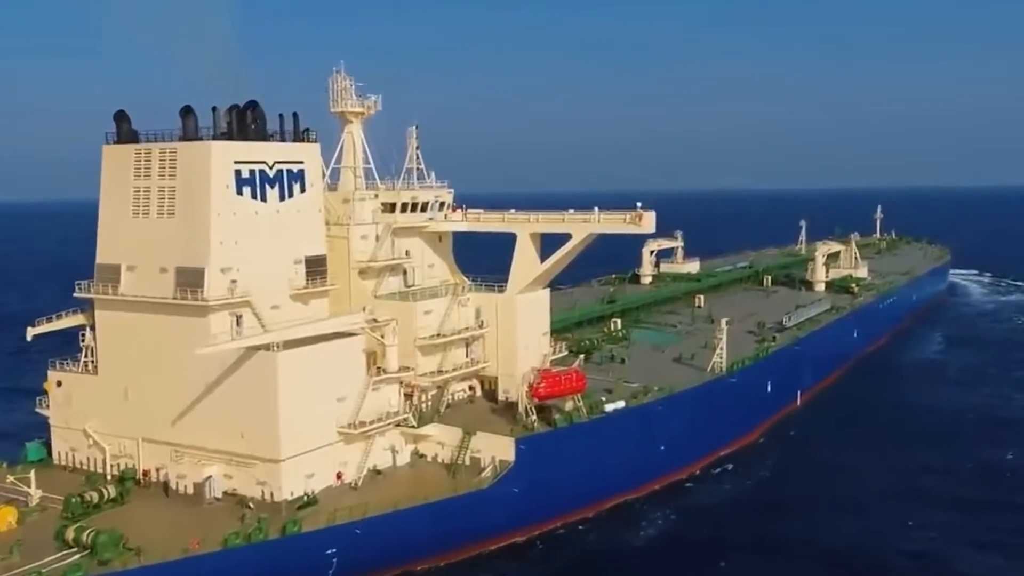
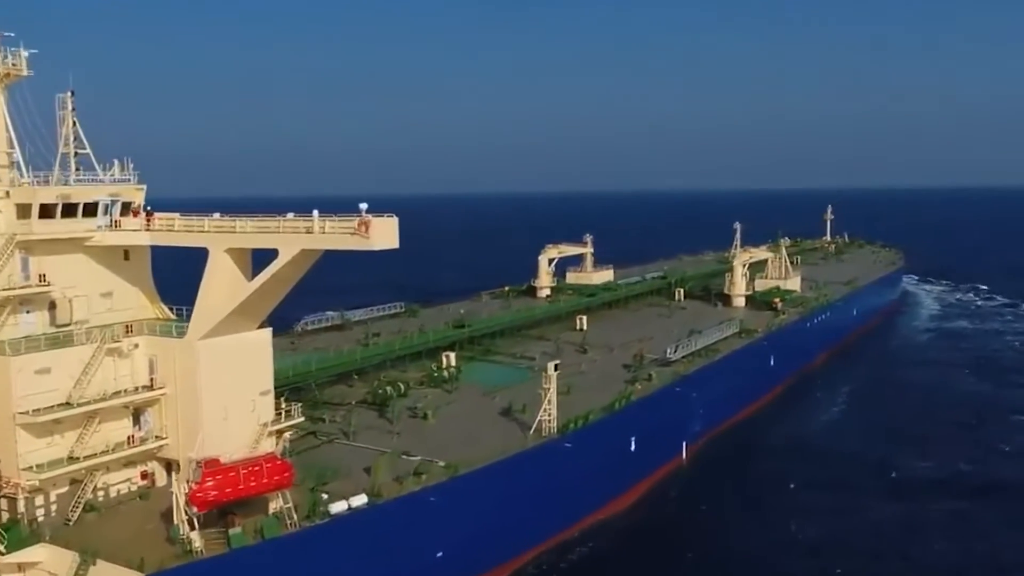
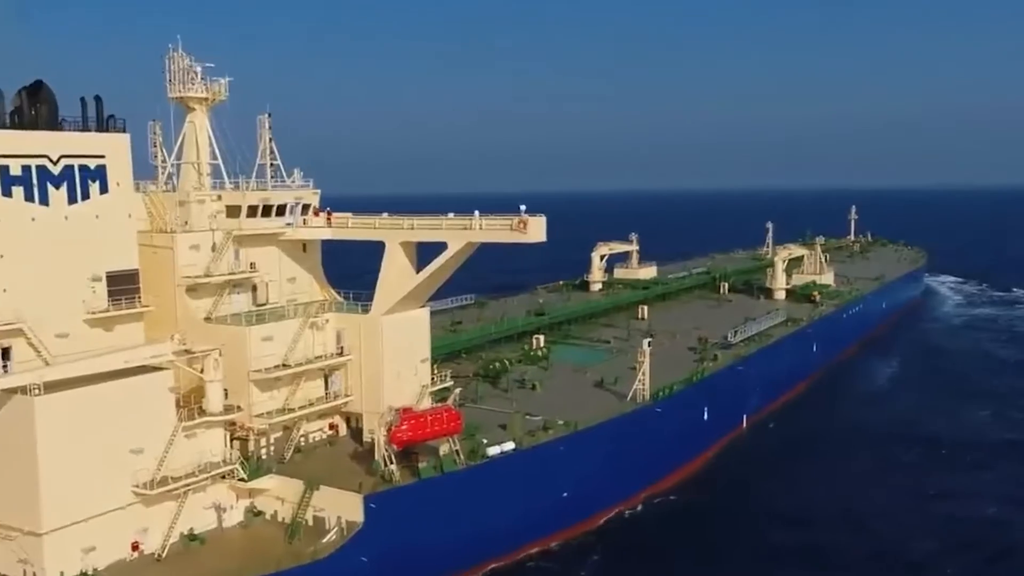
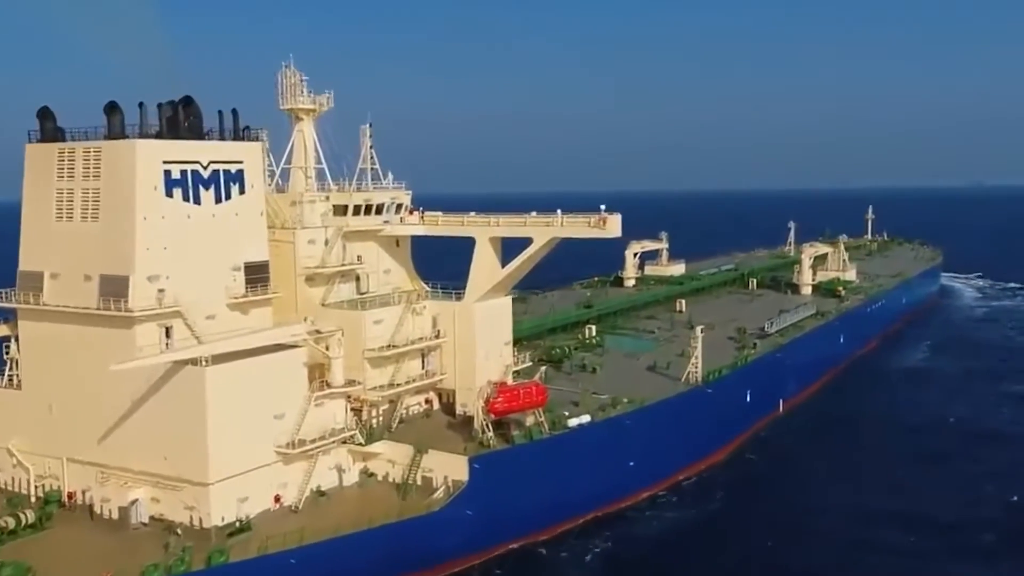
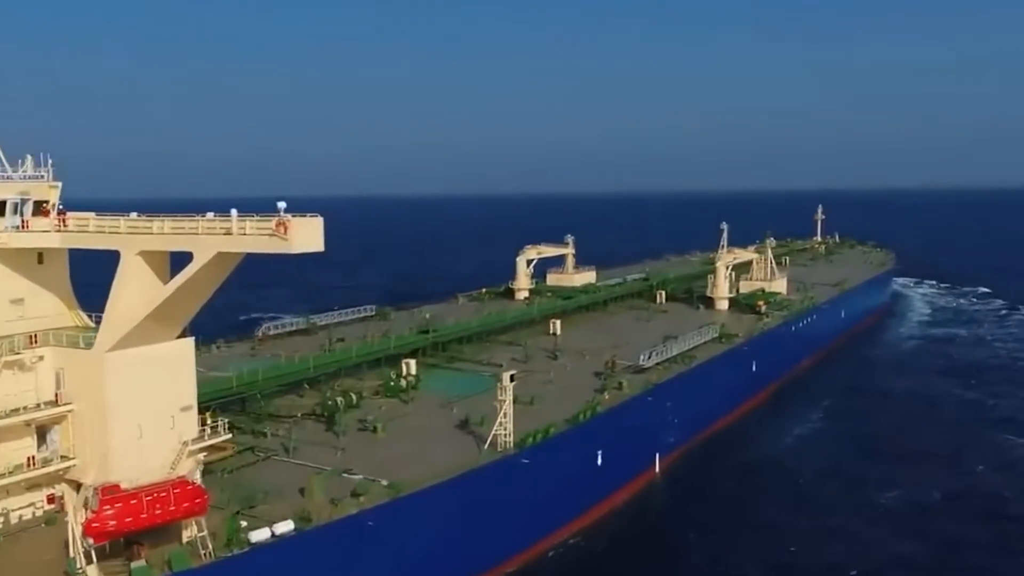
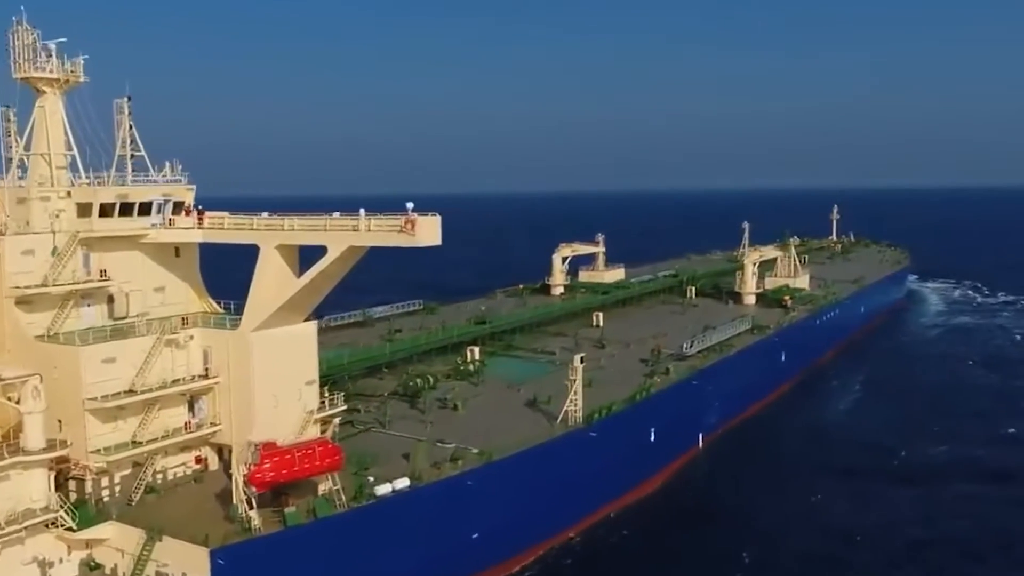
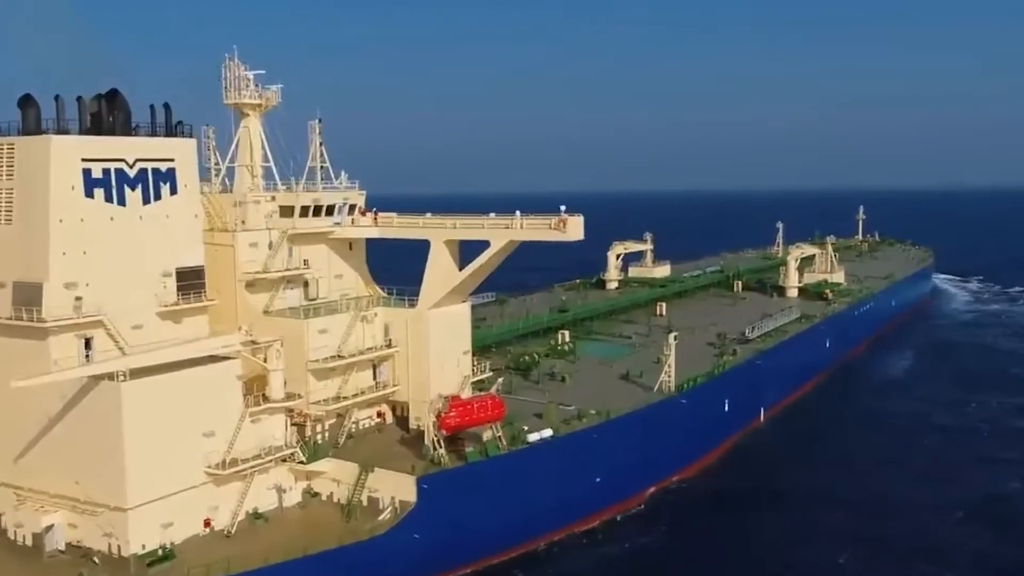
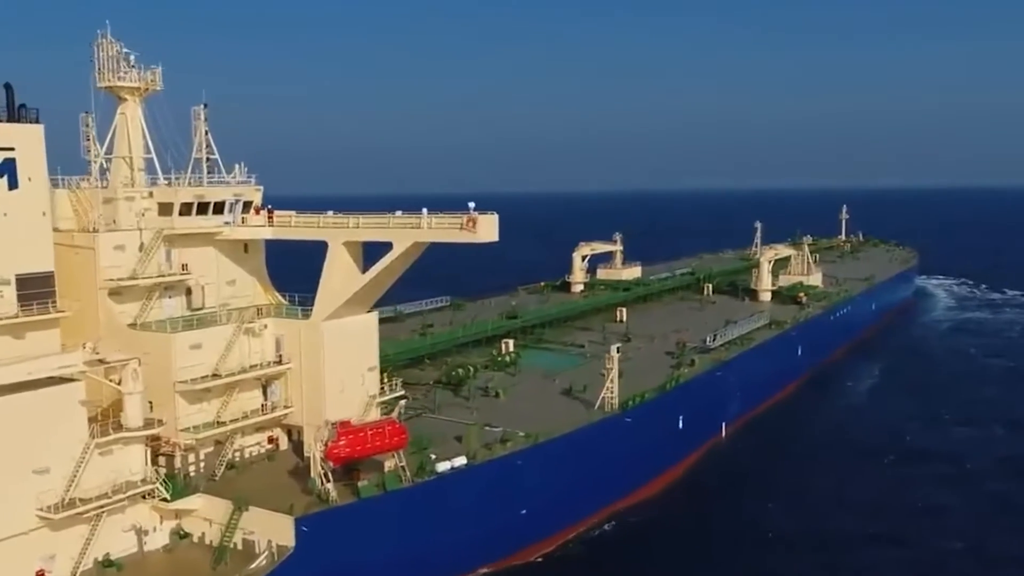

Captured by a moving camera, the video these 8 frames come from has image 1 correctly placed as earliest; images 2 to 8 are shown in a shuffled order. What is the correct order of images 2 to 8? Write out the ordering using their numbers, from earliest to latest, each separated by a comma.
4, 7, 3, 8, 6, 2, 5
